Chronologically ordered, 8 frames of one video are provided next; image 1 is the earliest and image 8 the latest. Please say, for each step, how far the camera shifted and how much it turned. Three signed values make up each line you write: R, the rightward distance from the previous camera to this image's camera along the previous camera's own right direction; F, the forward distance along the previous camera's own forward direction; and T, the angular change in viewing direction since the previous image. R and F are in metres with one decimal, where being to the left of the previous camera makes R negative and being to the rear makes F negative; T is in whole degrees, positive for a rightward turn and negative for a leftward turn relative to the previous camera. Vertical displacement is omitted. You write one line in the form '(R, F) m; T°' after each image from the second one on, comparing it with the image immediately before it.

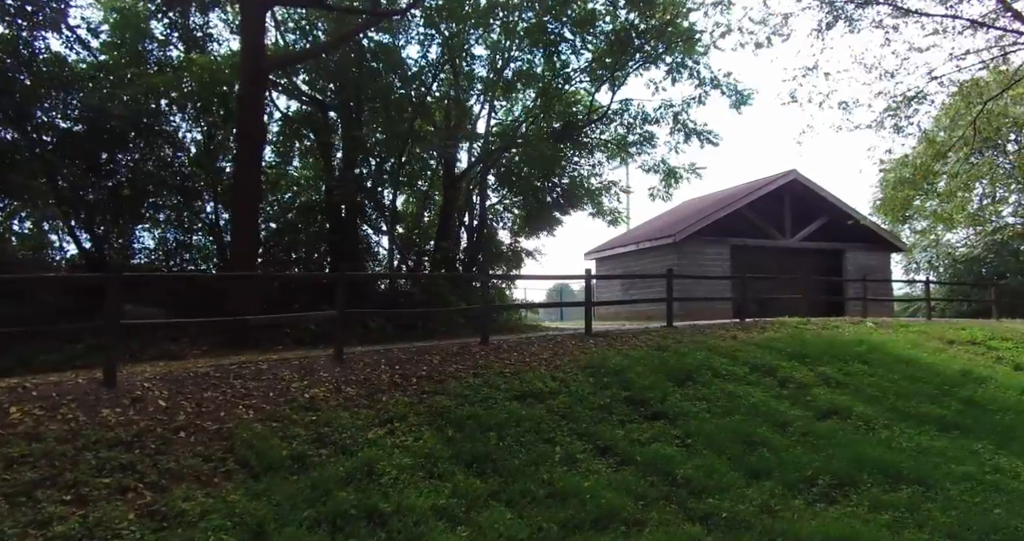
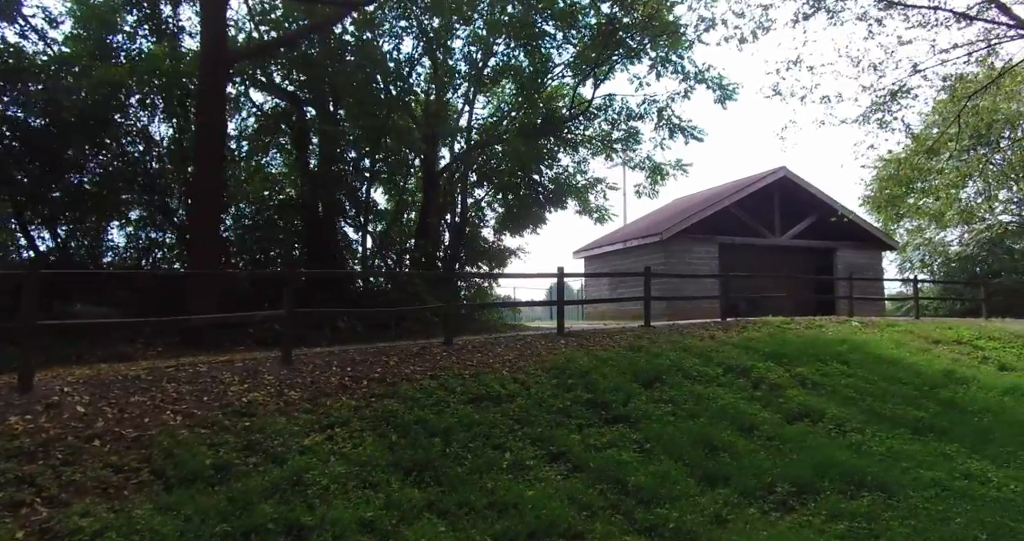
(+0.4, +0.2) m; 0°
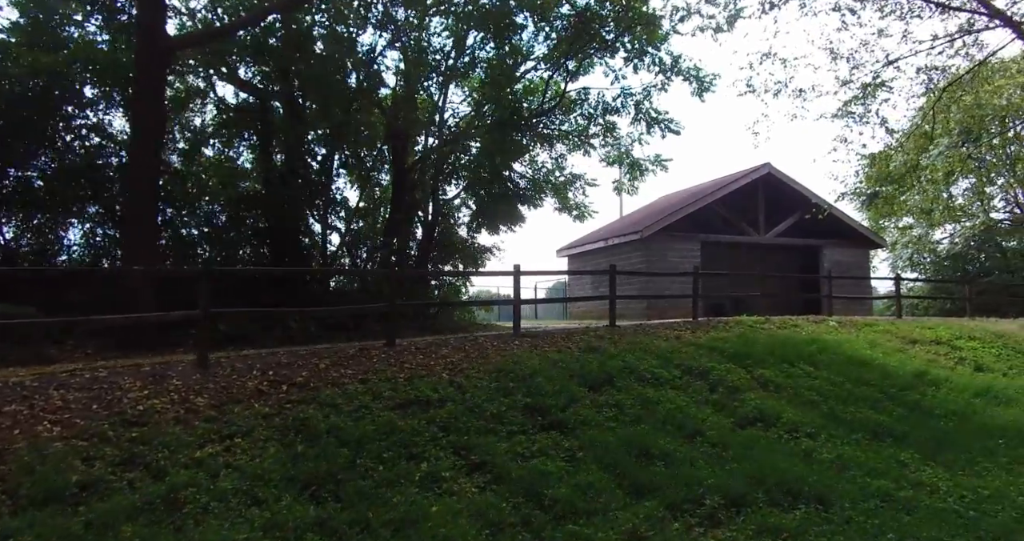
(+0.6, +0.3) m; 0°
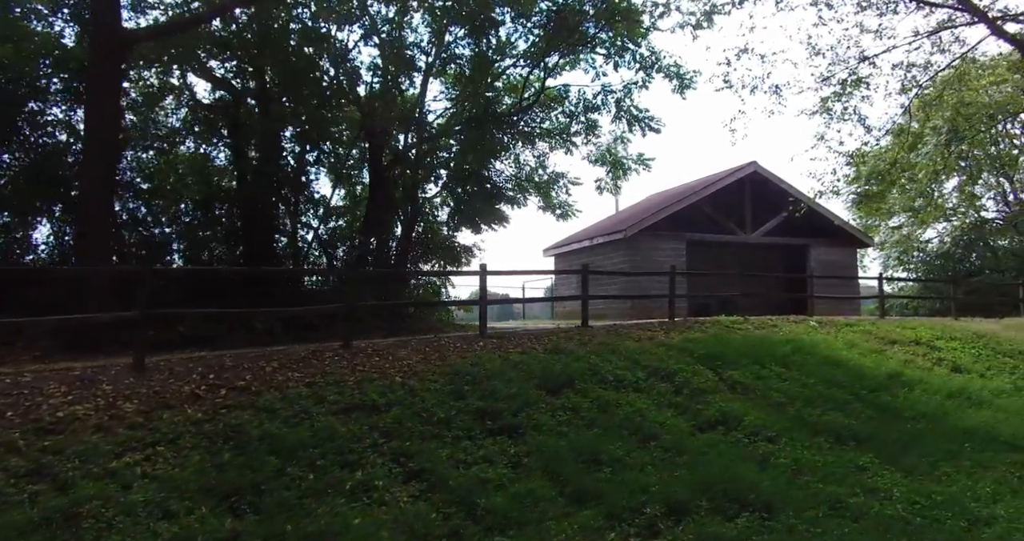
(+0.4, +0.2) m; 0°
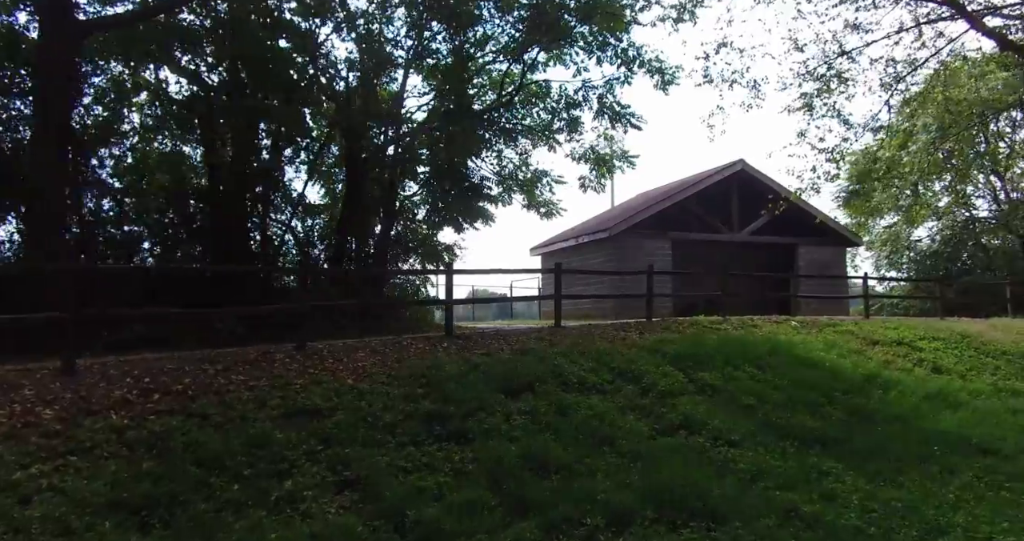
(+0.4, +0.2) m; 0°
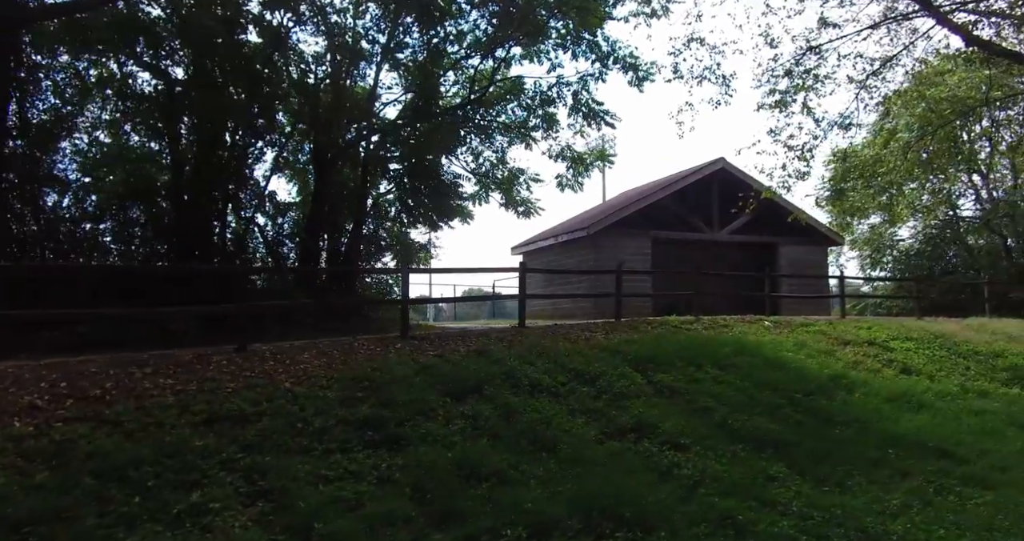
(+0.4, +0.2) m; +1°
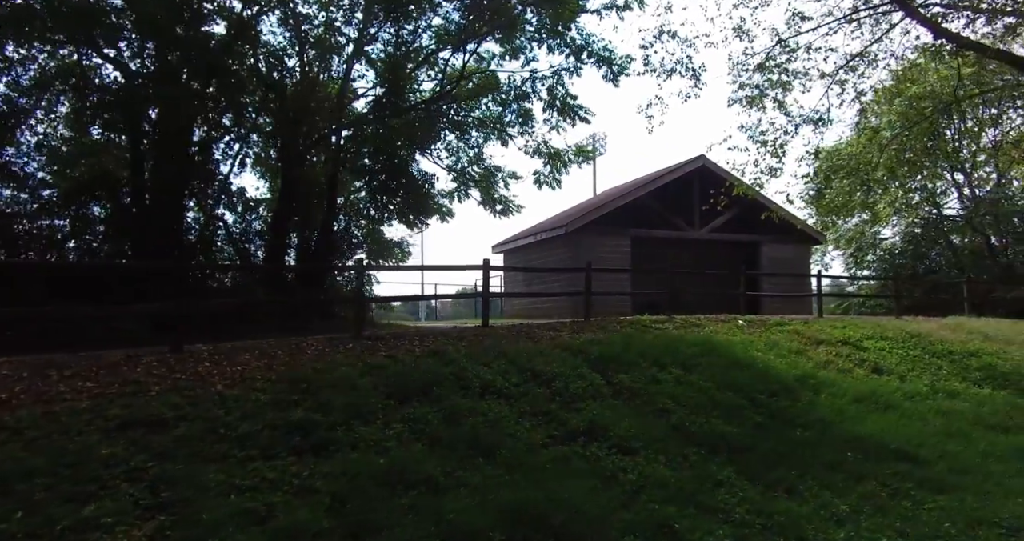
(+0.4, +0.2) m; +1°
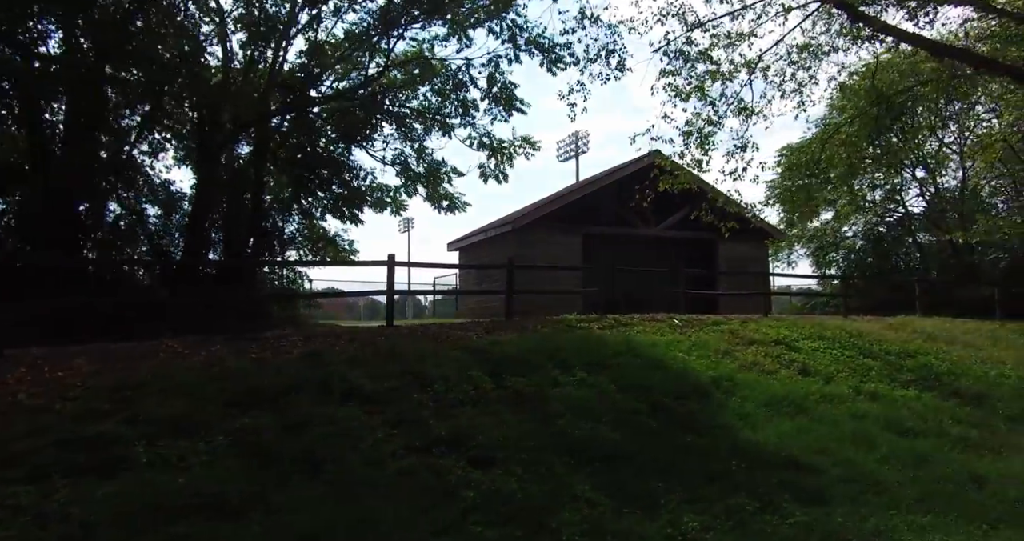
(+1.1, +0.5) m; +2°
